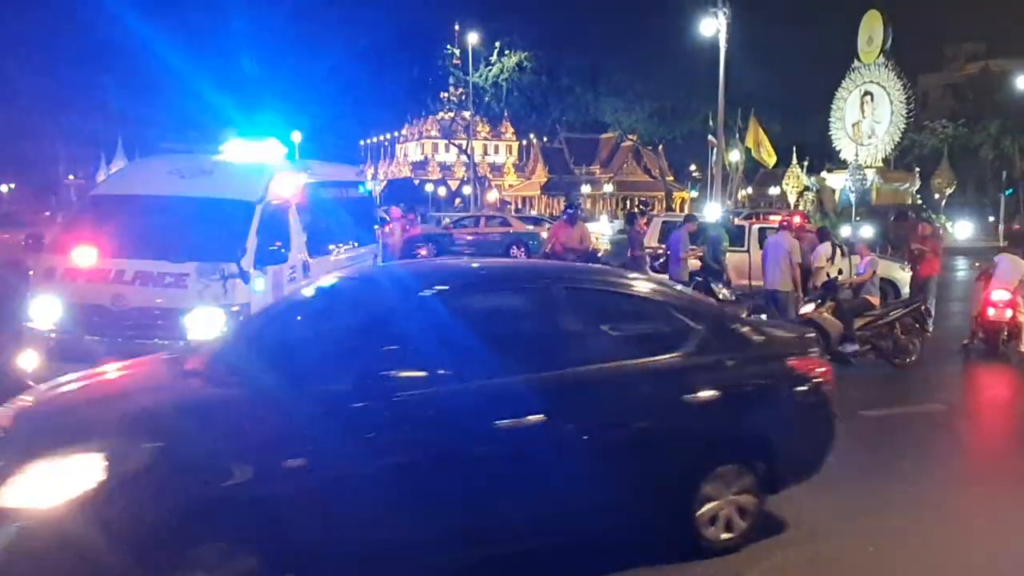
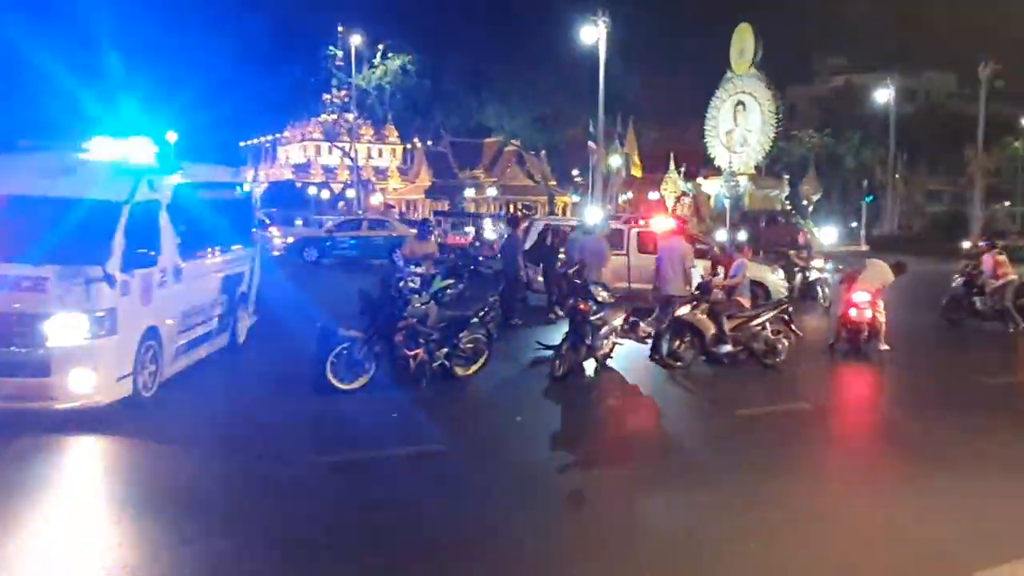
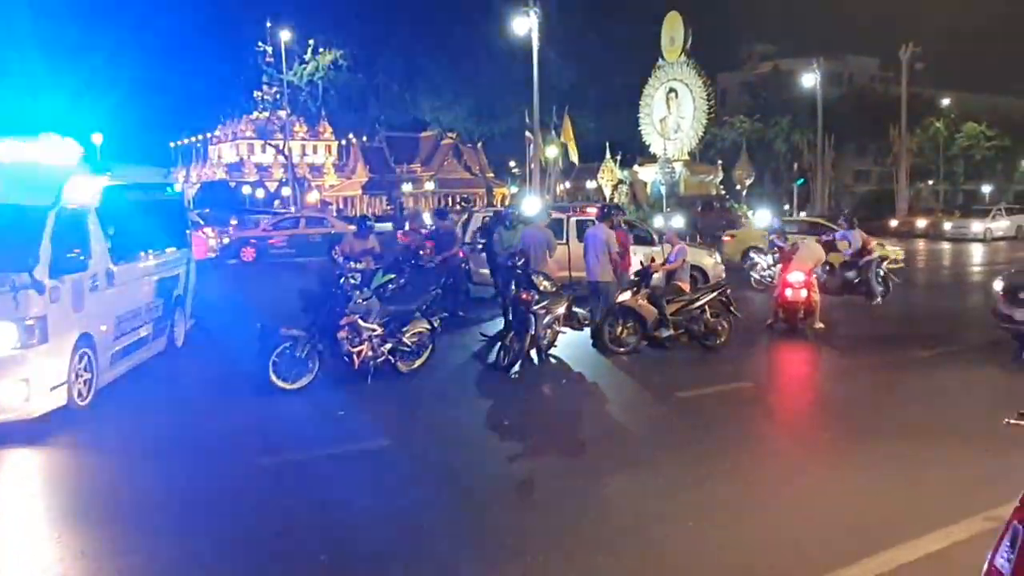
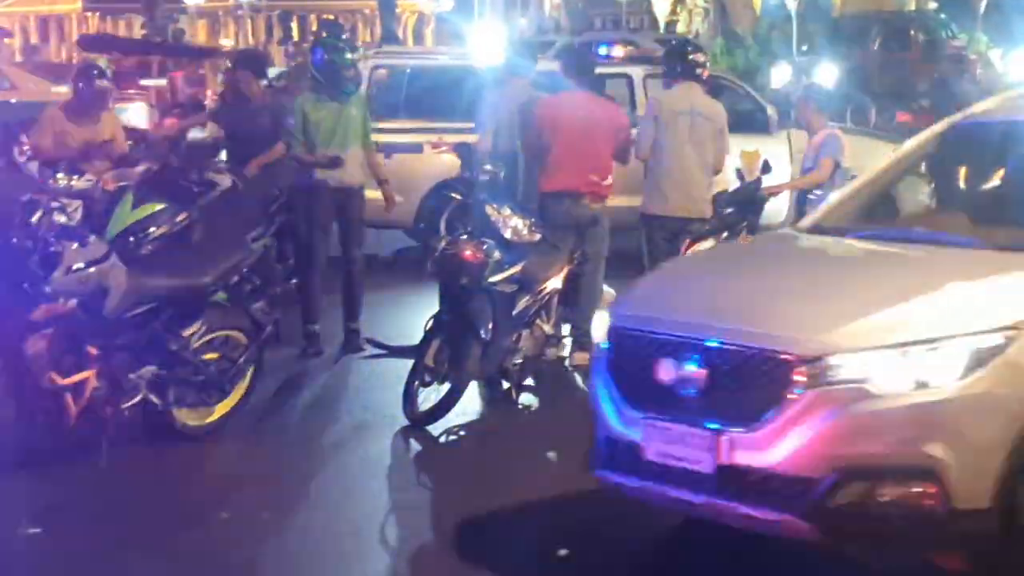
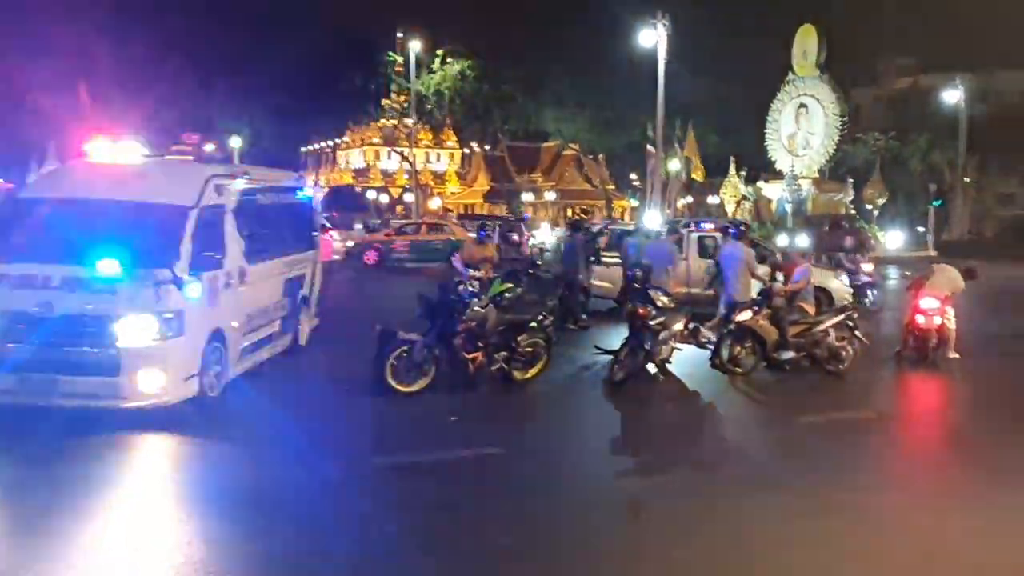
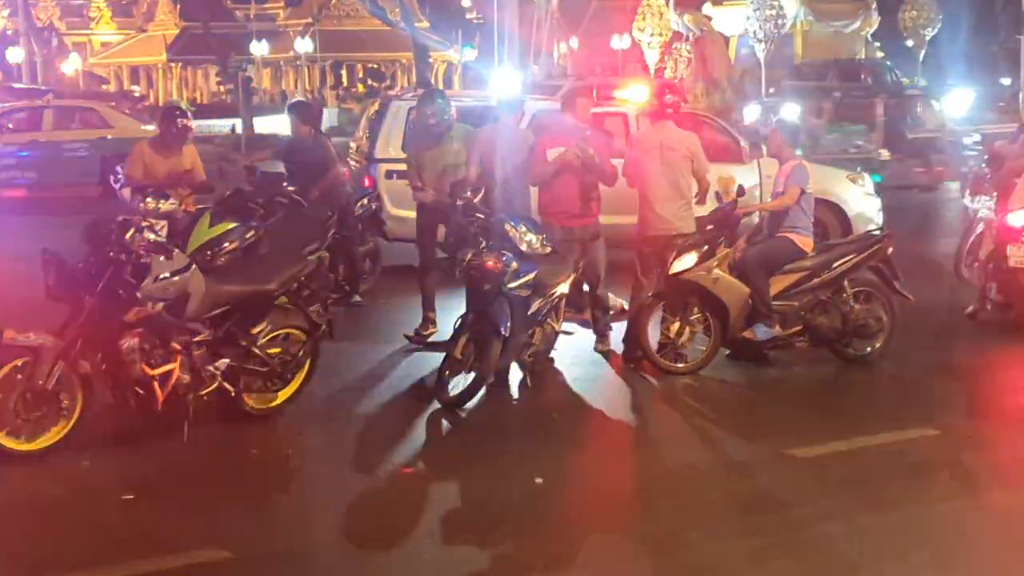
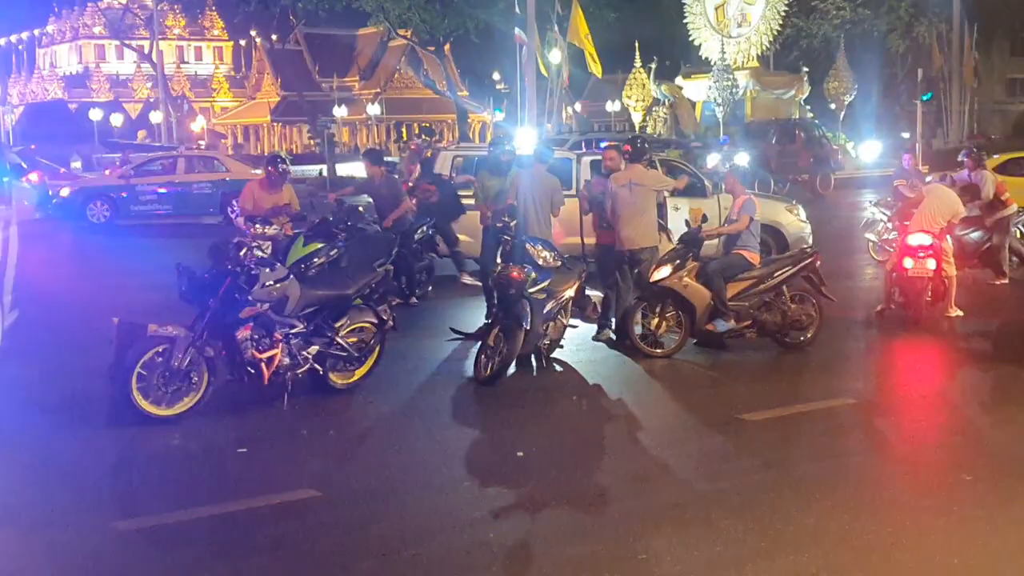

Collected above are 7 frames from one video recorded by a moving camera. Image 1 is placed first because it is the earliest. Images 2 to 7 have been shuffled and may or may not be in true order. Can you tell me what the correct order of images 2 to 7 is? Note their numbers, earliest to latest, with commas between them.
5, 2, 3, 7, 6, 4
